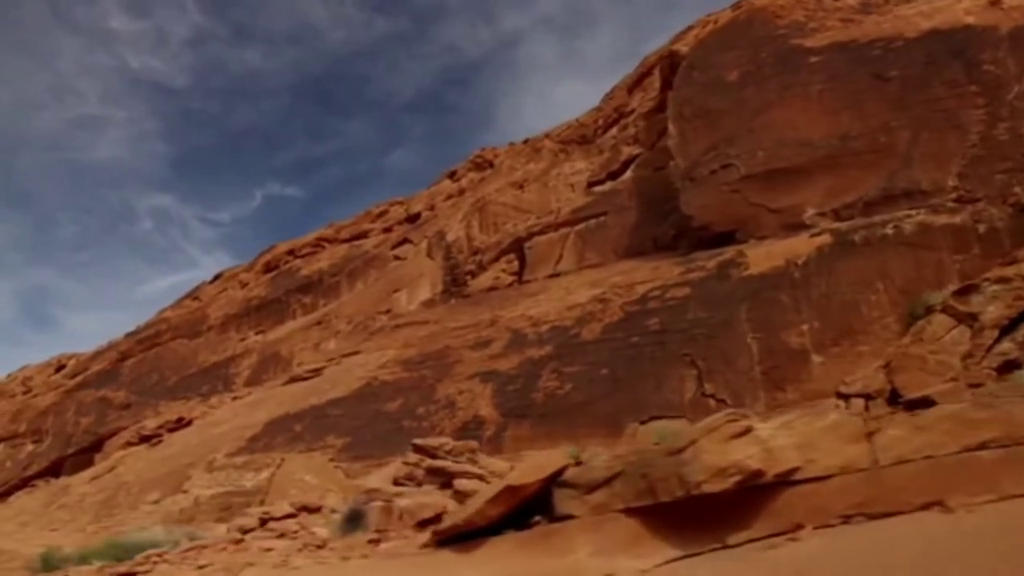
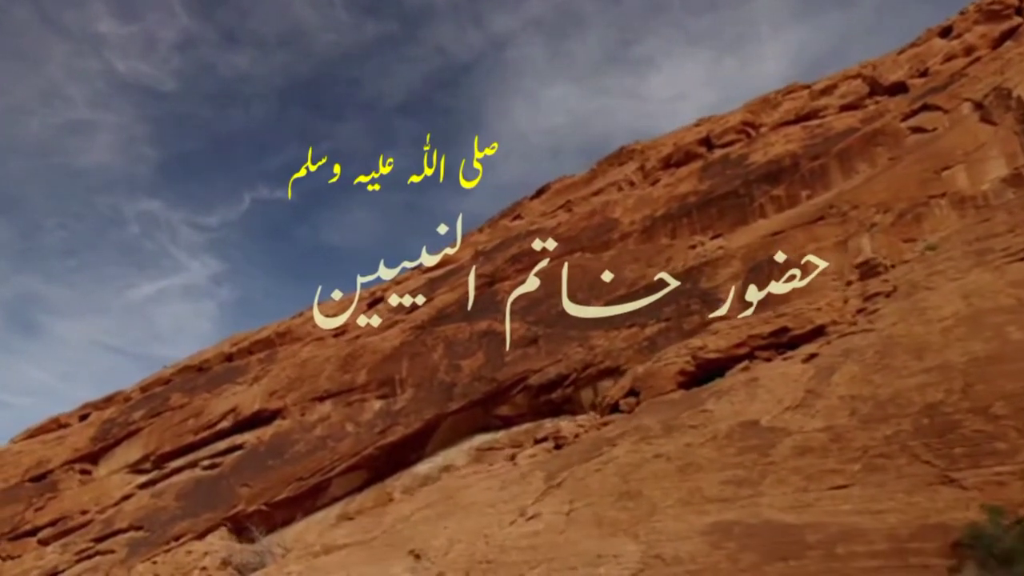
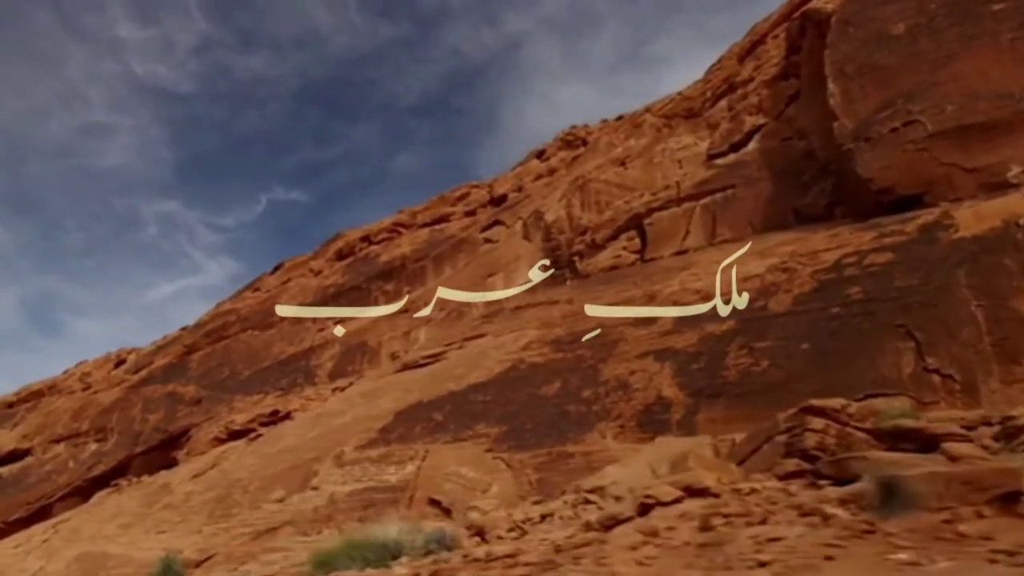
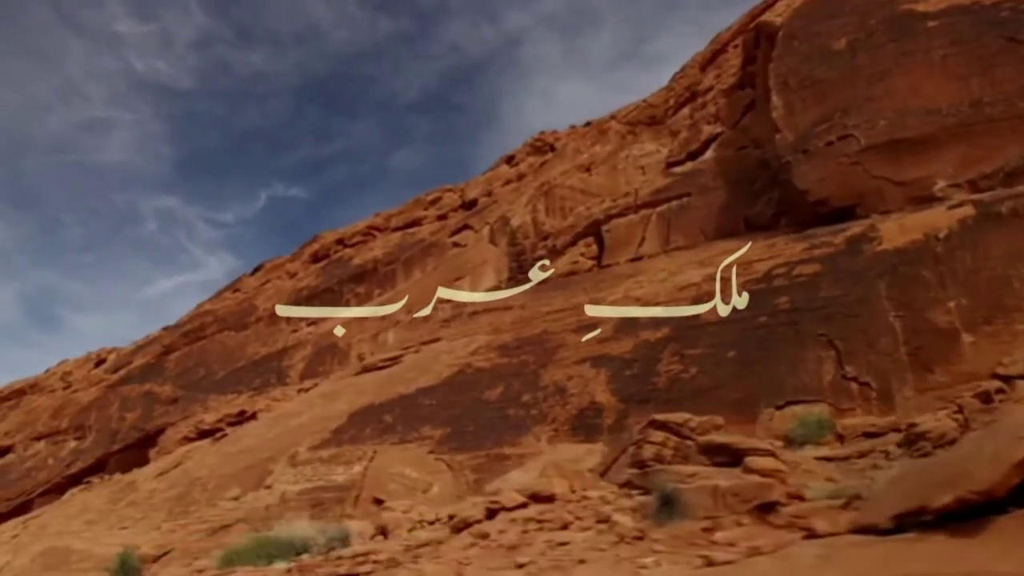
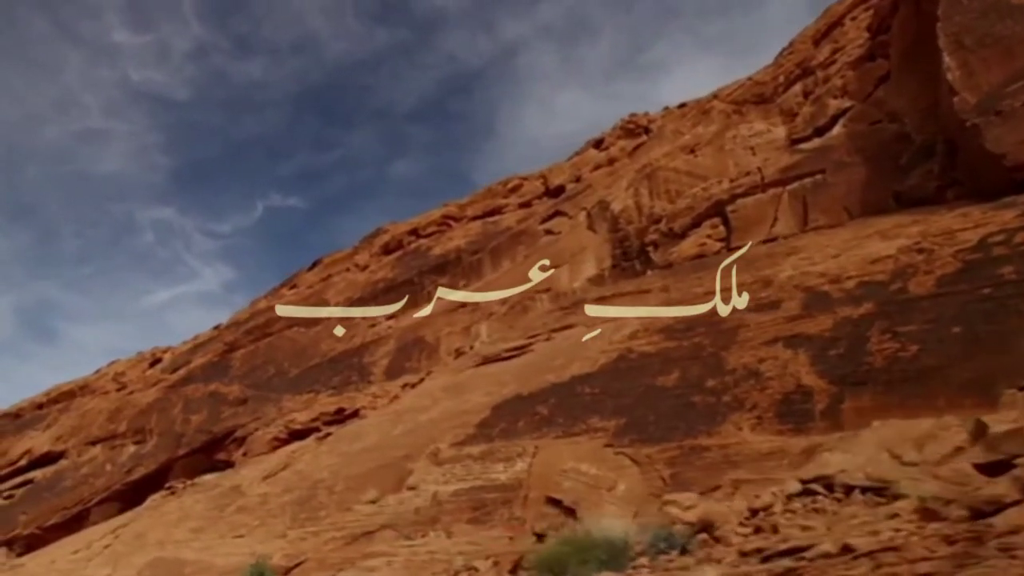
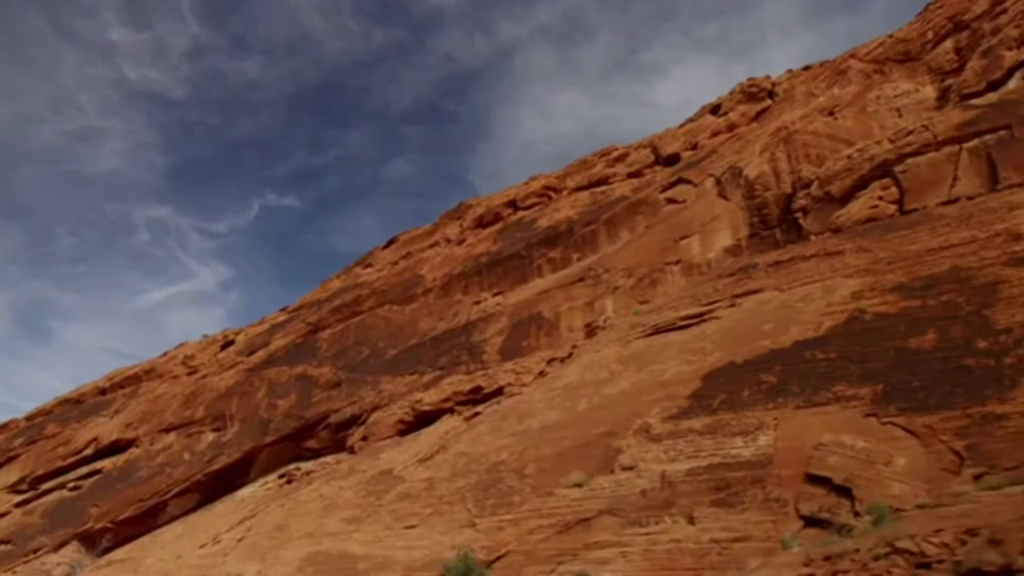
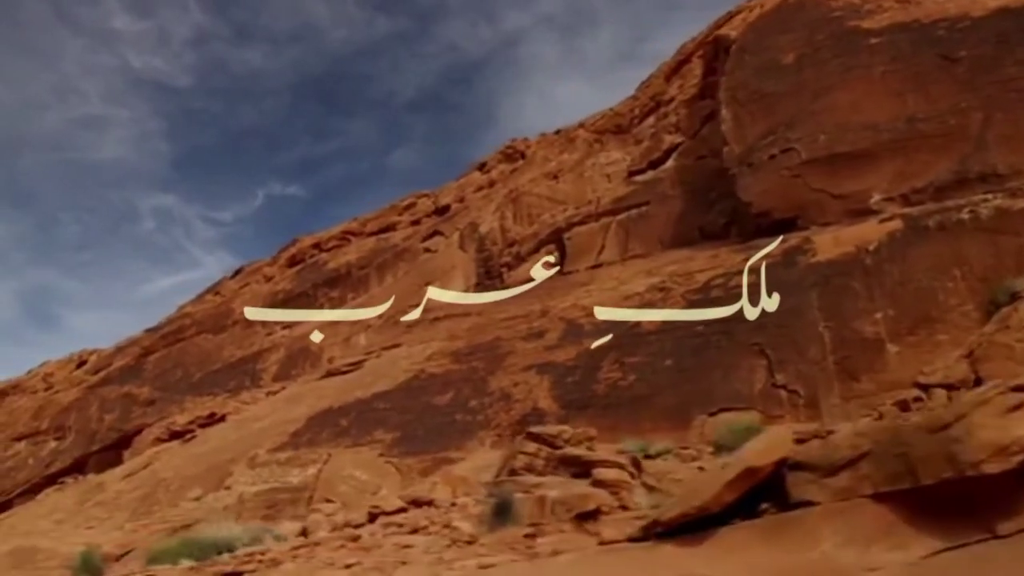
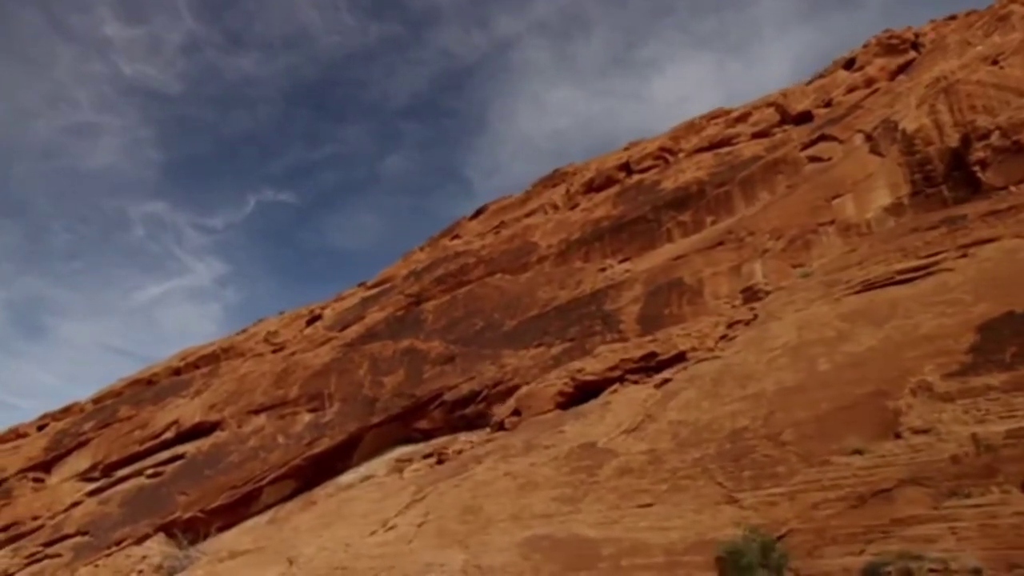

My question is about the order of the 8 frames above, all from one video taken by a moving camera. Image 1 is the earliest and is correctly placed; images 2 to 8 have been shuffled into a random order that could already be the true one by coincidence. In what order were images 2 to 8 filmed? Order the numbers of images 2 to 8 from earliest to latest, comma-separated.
7, 4, 3, 5, 6, 8, 2
